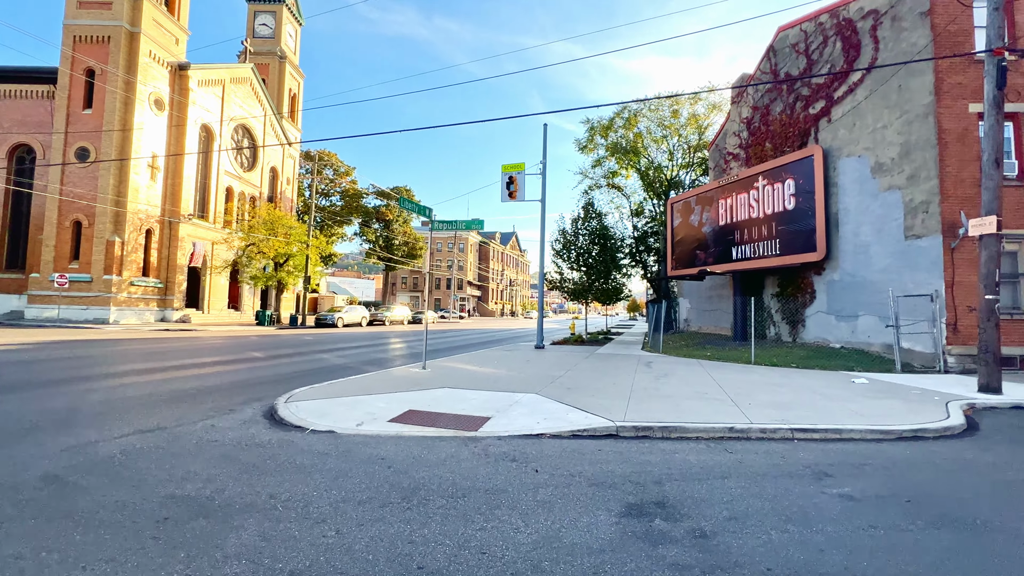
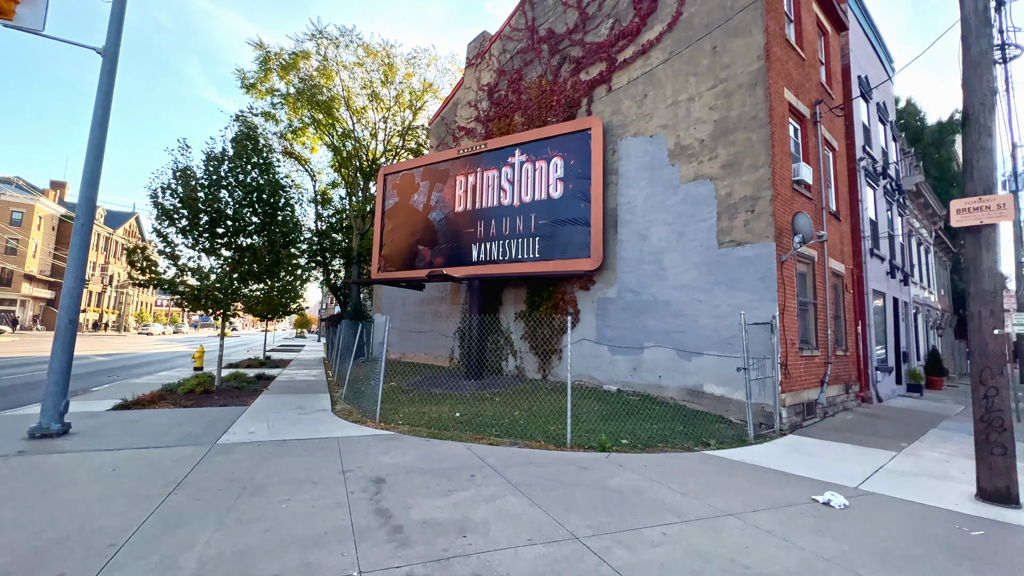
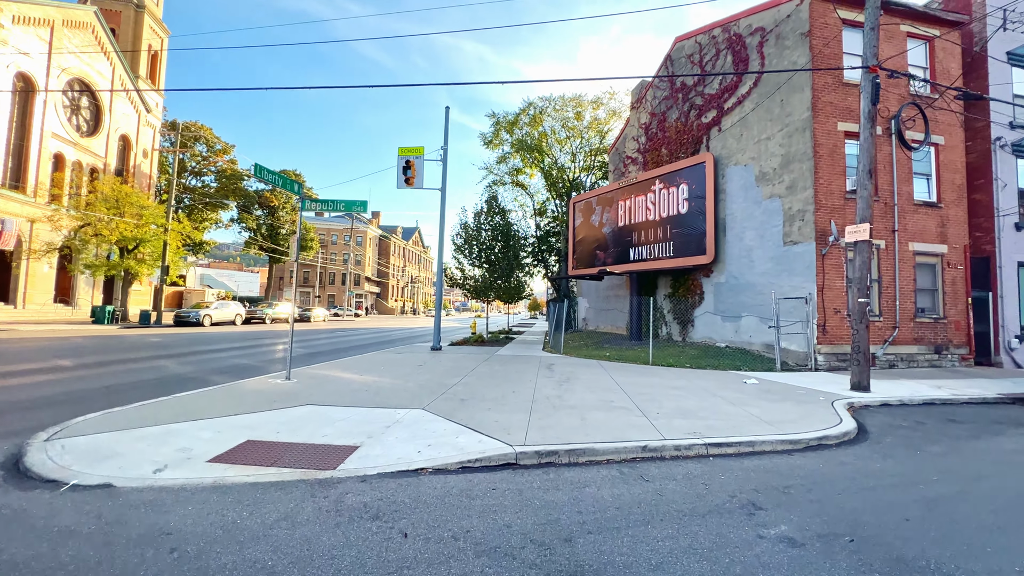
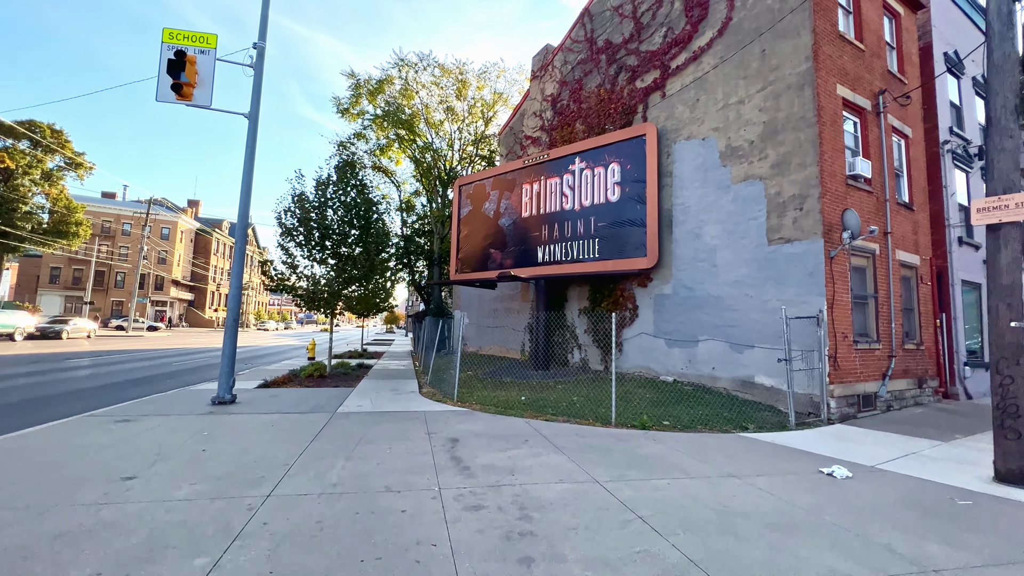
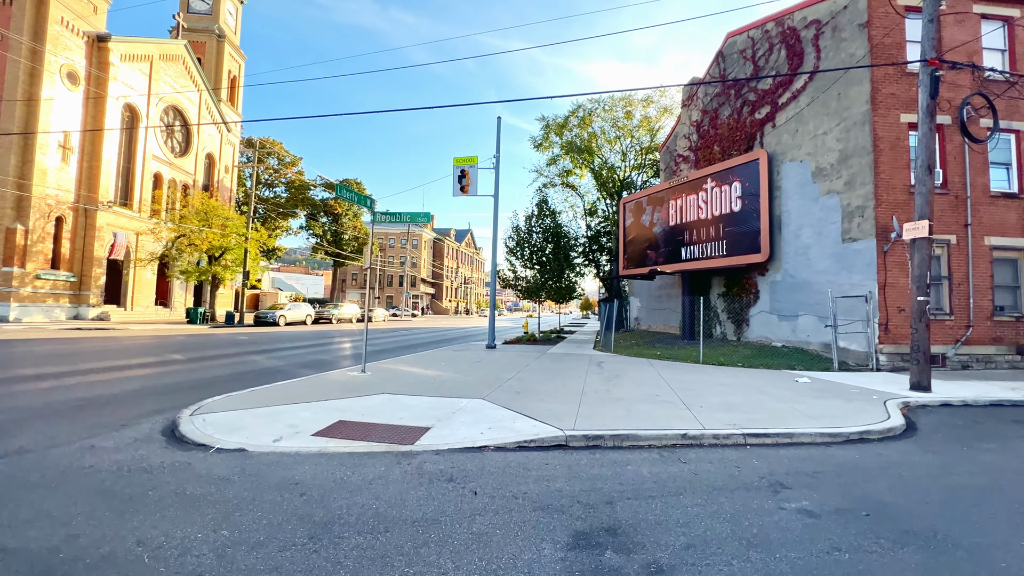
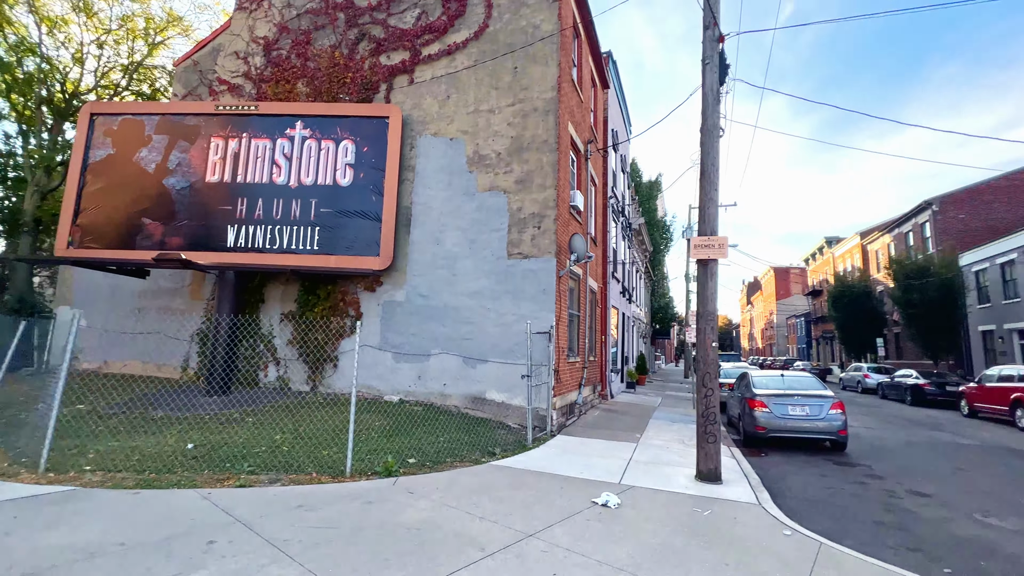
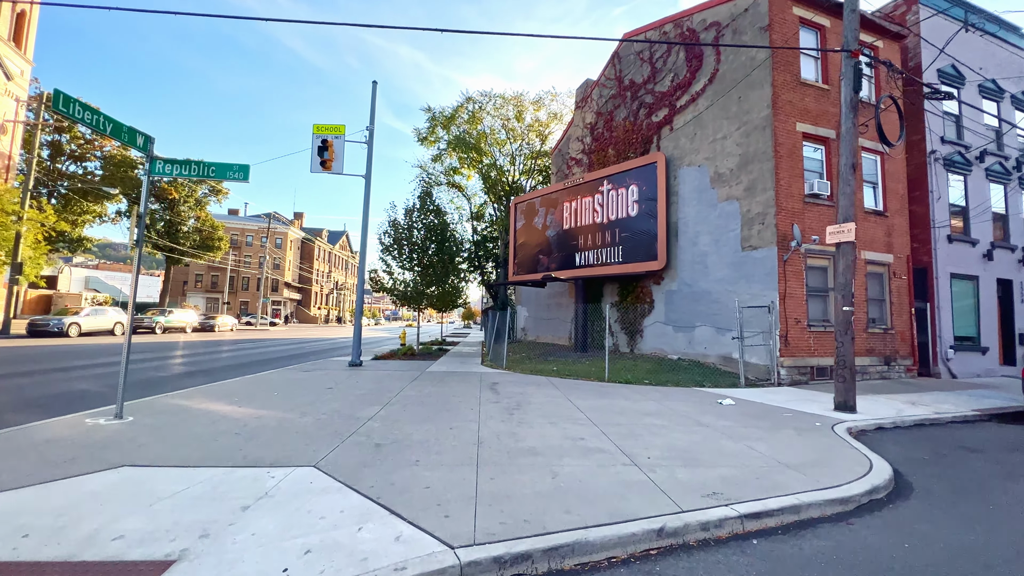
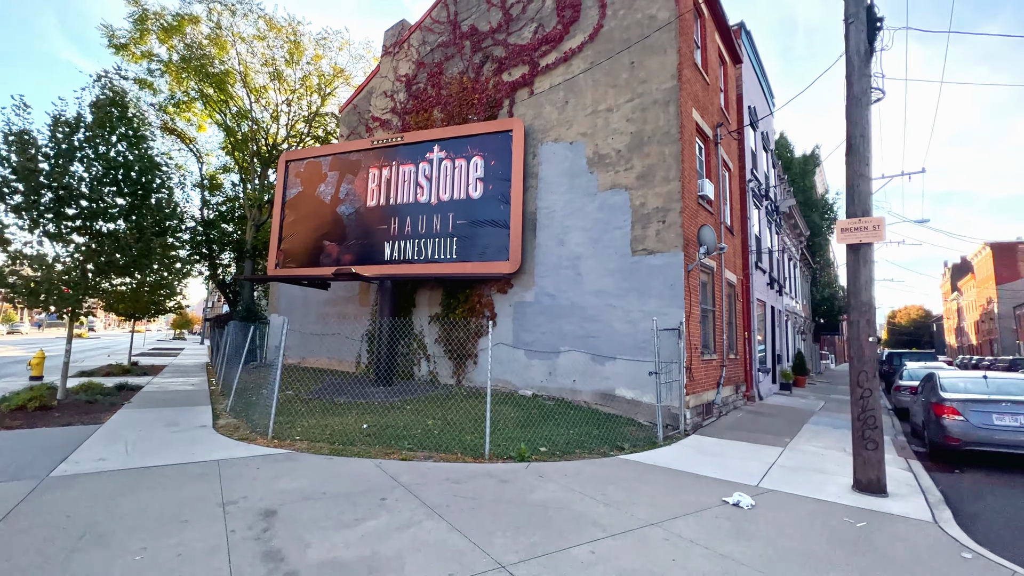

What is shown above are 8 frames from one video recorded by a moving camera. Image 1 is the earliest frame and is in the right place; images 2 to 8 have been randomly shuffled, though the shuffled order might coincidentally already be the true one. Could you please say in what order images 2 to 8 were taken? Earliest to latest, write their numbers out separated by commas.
5, 3, 7, 4, 2, 8, 6
